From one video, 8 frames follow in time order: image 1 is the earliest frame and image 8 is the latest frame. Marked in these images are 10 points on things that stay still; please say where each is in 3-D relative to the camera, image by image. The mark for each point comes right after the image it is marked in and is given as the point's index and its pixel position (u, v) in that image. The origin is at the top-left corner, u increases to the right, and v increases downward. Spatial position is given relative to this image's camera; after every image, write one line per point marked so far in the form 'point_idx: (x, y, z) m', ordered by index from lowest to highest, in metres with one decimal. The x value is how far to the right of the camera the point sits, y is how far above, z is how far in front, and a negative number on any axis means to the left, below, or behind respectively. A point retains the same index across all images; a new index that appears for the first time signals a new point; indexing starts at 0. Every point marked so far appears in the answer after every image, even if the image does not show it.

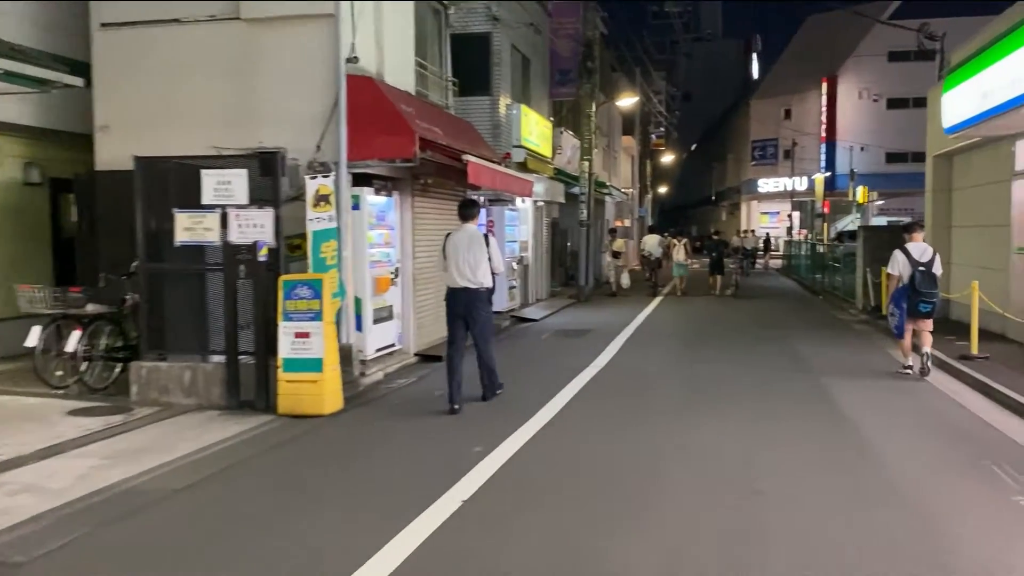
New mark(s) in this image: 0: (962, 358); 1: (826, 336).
0: (+5.6, -0.9, +10.8) m
1: (+5.3, -0.8, +14.6) m
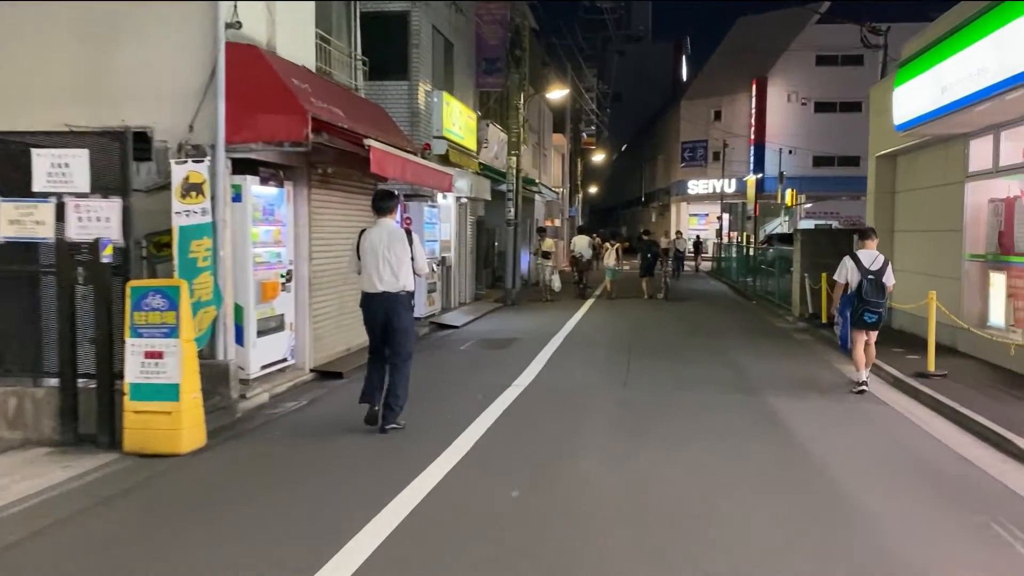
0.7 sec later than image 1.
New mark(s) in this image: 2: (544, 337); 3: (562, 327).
0: (+4.6, -1.0, +9.8) m
1: (+4.0, -0.9, +13.7) m
2: (+0.5, -0.8, +14.1) m
3: (+0.9, -0.7, +15.2) m
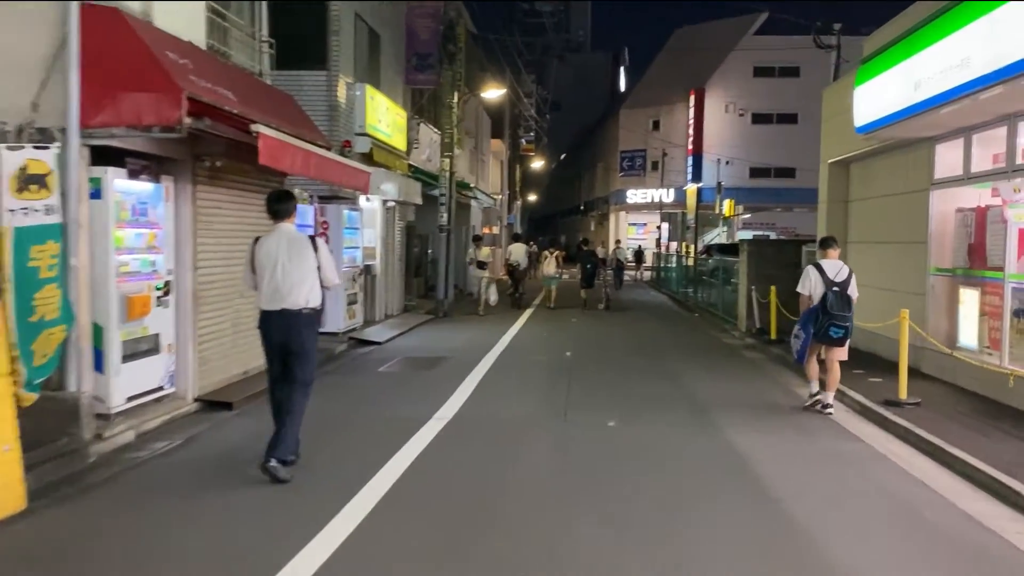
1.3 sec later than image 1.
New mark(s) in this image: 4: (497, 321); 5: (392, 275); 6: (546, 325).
0: (+3.8, -1.2, +8.8) m
1: (+3.0, -1.1, +12.6) m
2: (-0.6, -1.0, +12.8) m
3: (-0.3, -0.9, +13.9) m
4: (-0.3, -0.7, +16.9) m
5: (-2.4, +0.3, +17.4) m
6: (+0.6, -0.8, +16.8) m
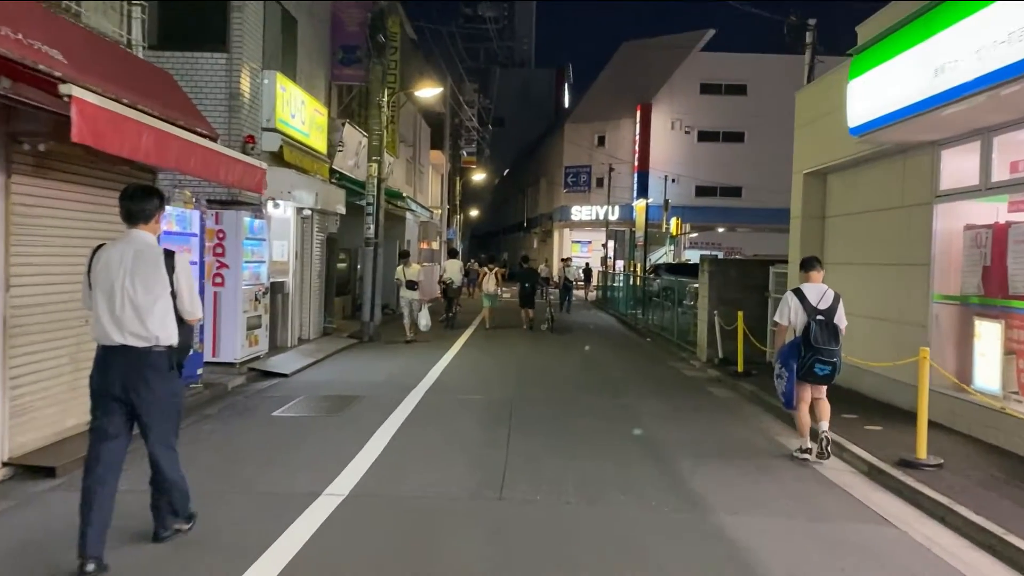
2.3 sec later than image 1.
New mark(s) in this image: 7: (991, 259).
0: (+3.2, -1.4, +7.2) m
1: (+2.1, -1.5, +10.9) m
2: (-1.4, -1.3, +10.8) m
3: (-1.2, -1.2, +12.0) m
4: (-1.5, -1.1, +15.0) m
5: (-3.6, -0.1, +15.3) m
6: (-0.5, -1.1, +15.0) m
7: (+4.5, +0.3, +8.2) m
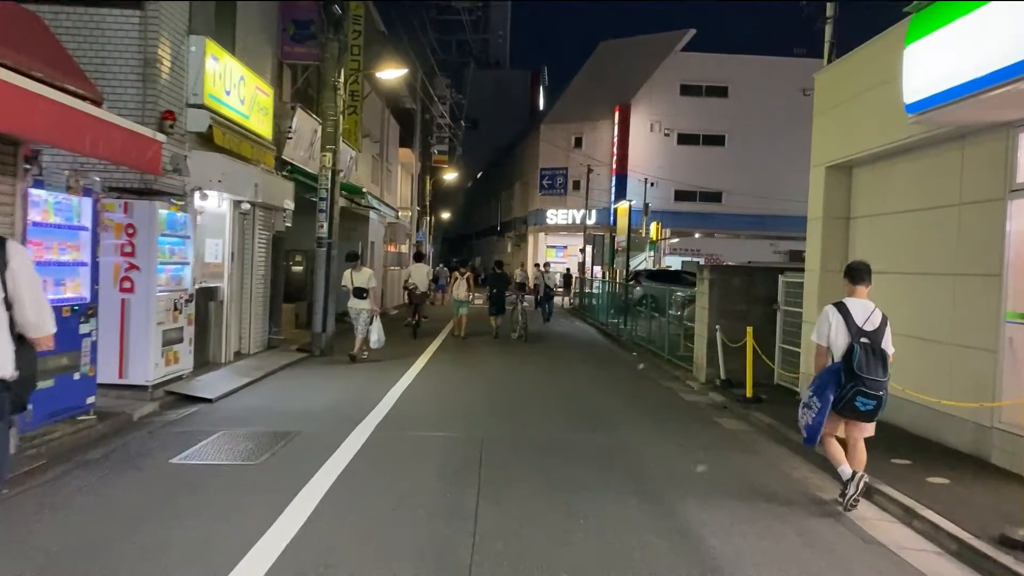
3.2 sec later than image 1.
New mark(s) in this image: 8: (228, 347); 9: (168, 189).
0: (+3.0, -1.5, +5.4) m
1: (+1.8, -1.6, +9.1) m
2: (-1.7, -1.4, +8.9) m
3: (-1.6, -1.3, +10.1) m
4: (-1.9, -1.2, +13.0) m
5: (-4.0, -0.2, +13.3) m
6: (-0.9, -1.3, +13.1) m
7: (+4.3, +0.1, +6.4) m
8: (-4.1, -0.9, +12.5) m
9: (-3.9, +1.1, +10.0) m
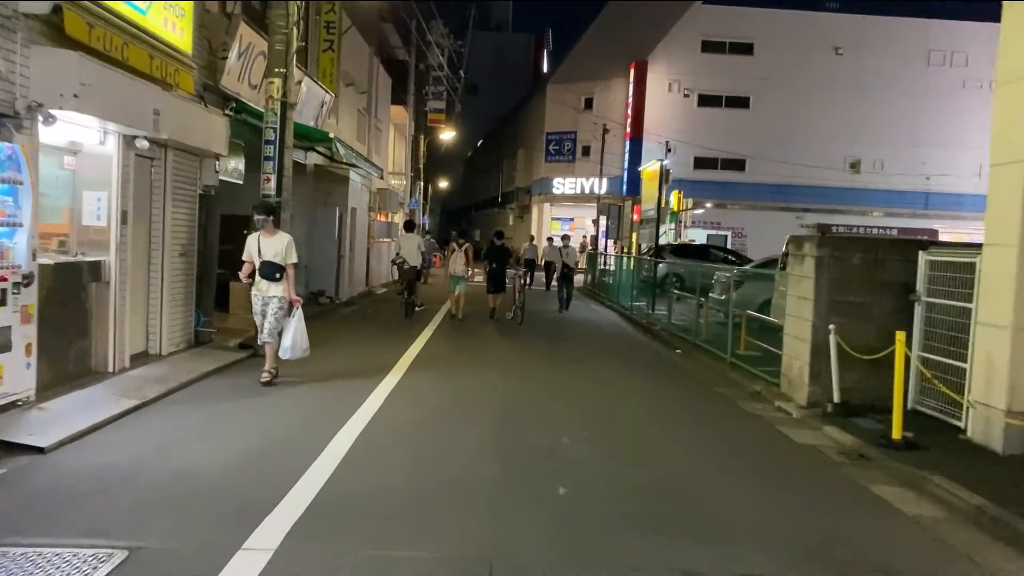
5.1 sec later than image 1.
0: (+3.2, -1.6, +1.6) m
1: (+2.0, -1.5, +5.3) m
2: (-1.6, -1.2, +5.1) m
3: (-1.4, -1.1, +6.3) m
4: (-1.7, -0.9, +9.2) m
5: (-3.9, +0.1, +9.5) m
6: (-0.8, -1.0, +9.3) m
7: (+4.5, +0.1, +2.6) m
8: (-3.9, -0.6, +8.7) m
9: (-3.7, +1.3, +6.1) m
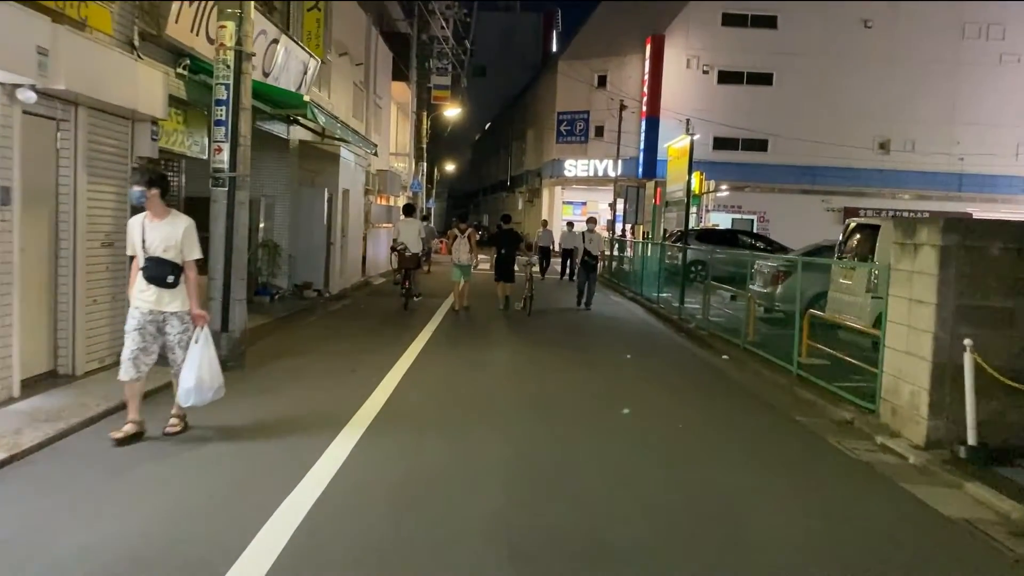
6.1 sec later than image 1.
0: (+3.2, -1.7, -0.6) m
1: (+2.1, -1.6, +3.1) m
2: (-1.5, -1.3, +2.9) m
3: (-1.3, -1.2, +4.1) m
4: (-1.6, -0.9, +7.1) m
5: (-3.7, +0.1, +7.3) m
6: (-0.6, -1.0, +7.1) m
7: (+4.6, 0.0, +0.4) m
8: (-3.8, -0.6, +6.5) m
9: (-3.6, +1.2, +3.9) m
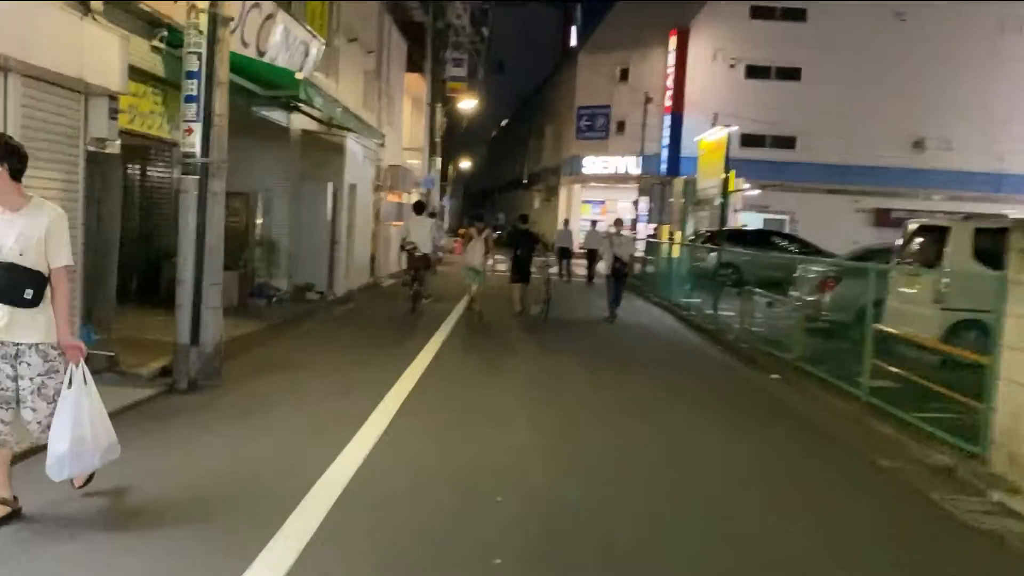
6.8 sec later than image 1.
0: (+3.2, -1.8, -2.0) m
1: (+2.1, -1.7, +1.7) m
2: (-1.4, -1.4, +1.6) m
3: (-1.2, -1.3, +2.8) m
4: (-1.4, -1.0, +5.7) m
5: (-3.6, 0.0, +6.0) m
6: (-0.5, -1.1, +5.7) m
7: (+4.6, -0.1, -1.1) m
8: (-3.6, -0.7, +5.2) m
9: (-3.5, +1.2, +2.6) m
